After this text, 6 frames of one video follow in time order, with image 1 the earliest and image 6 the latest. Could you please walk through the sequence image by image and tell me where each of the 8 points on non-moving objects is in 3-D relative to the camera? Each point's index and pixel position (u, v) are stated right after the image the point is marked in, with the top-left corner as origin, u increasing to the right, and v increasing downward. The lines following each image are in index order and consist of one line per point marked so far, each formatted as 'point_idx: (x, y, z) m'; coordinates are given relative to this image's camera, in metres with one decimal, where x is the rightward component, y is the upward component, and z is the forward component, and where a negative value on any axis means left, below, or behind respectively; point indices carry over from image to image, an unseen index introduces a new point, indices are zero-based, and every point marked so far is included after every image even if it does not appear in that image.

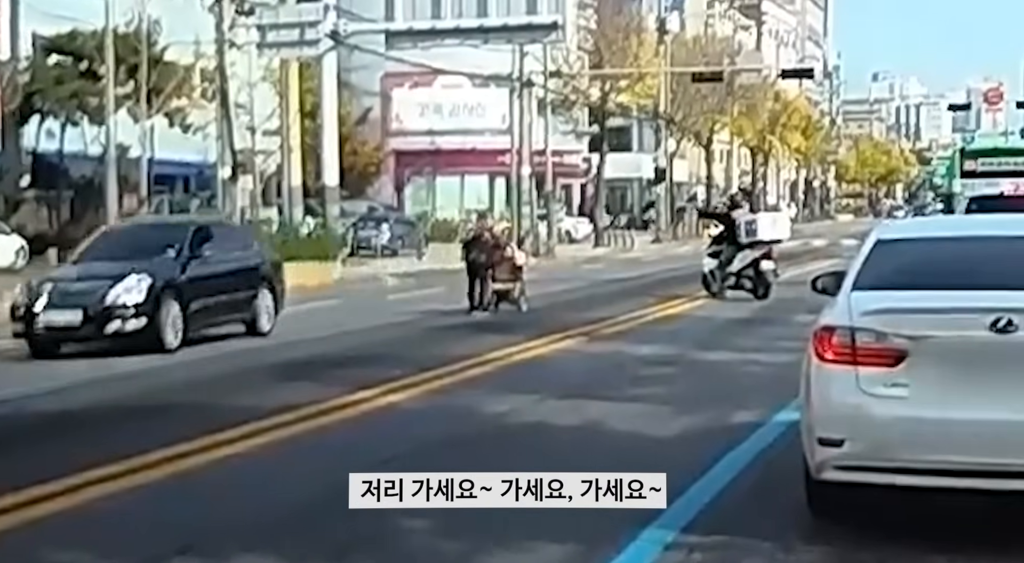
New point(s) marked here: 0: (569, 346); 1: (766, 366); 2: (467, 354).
0: (+0.9, -0.7, +19.2) m
1: (+2.6, -0.9, +16.4) m
2: (-0.3, -0.8, +19.2) m
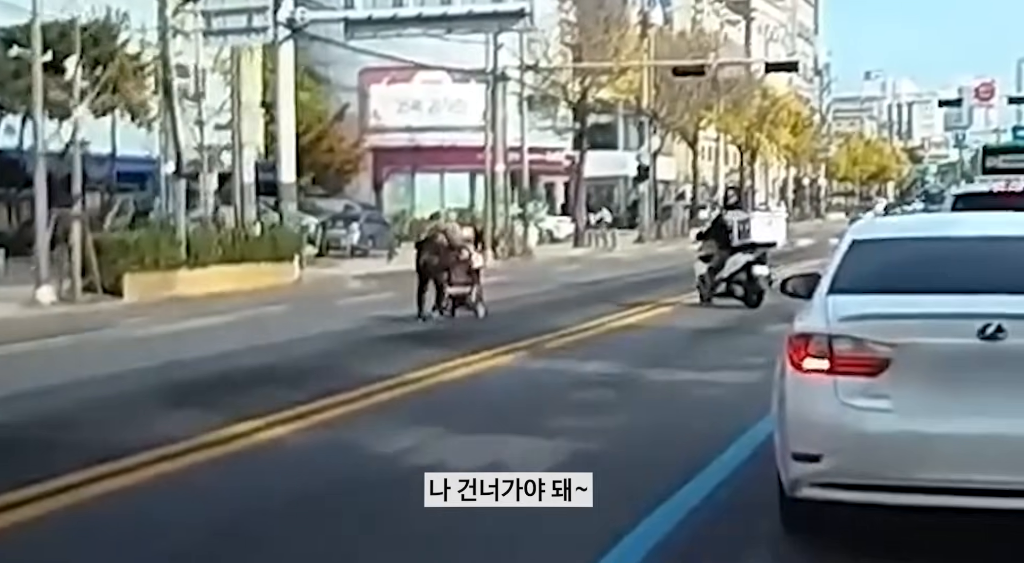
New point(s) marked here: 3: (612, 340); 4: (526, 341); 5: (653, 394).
0: (+0.2, -0.8, +17.2) m
1: (+1.9, -0.9, +14.3) m
2: (-1.0, -0.9, +17.1) m
3: (+1.2, -0.7, +19.3) m
4: (+0.1, -0.7, +19.3) m
5: (+1.2, -1.0, +13.9) m
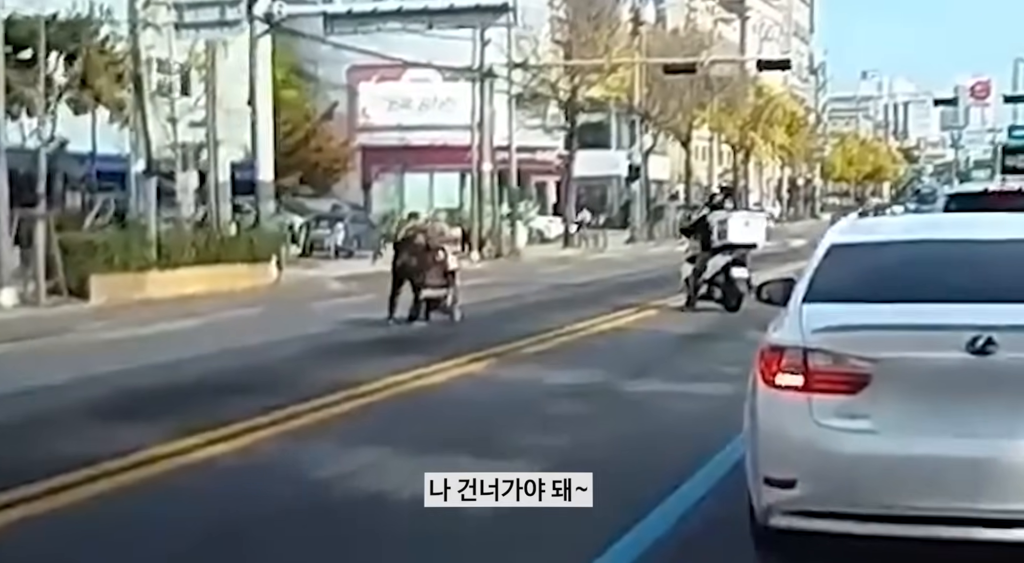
0: (-0.2, -0.9, +16.2) m
1: (+1.6, -1.0, +13.3) m
2: (-1.3, -0.9, +16.1) m
3: (+0.9, -0.7, +18.3) m
4: (-0.2, -0.8, +18.2) m
5: (+0.9, -1.0, +12.9) m
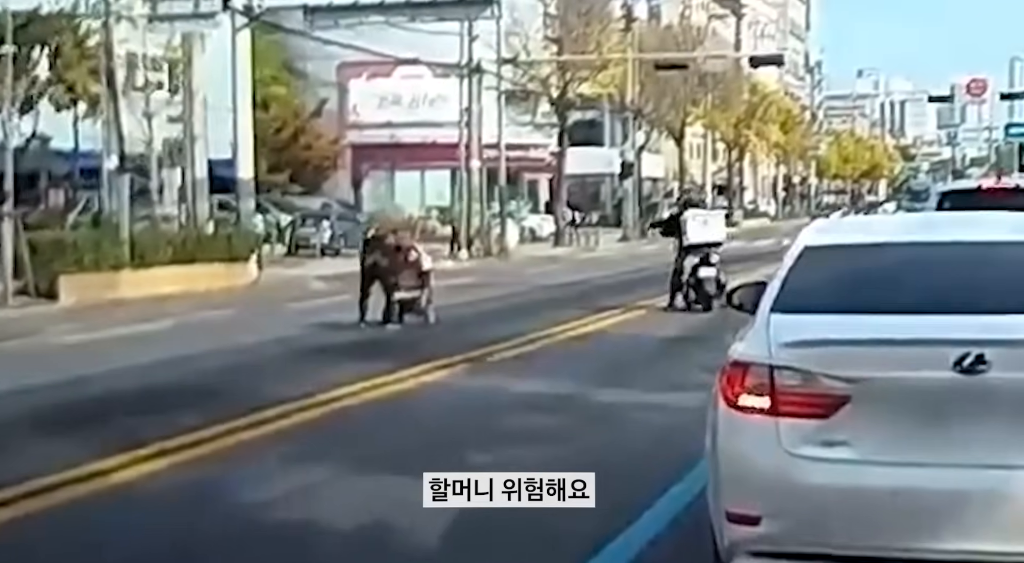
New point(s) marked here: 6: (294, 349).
0: (-0.5, -0.9, +15.3) m
1: (+1.3, -1.0, +12.5) m
2: (-1.6, -0.9, +15.2) m
3: (+0.6, -0.8, +17.4) m
4: (-0.5, -0.8, +17.4) m
5: (+0.6, -1.0, +12.1) m
6: (-2.7, -0.8, +19.4) m
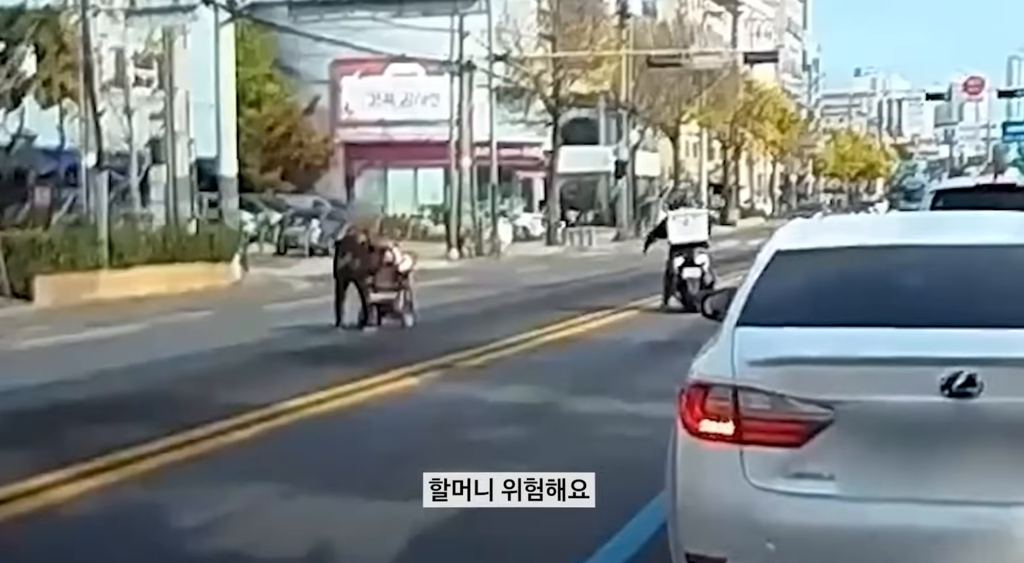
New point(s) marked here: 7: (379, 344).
0: (-0.7, -0.9, +14.7) m
1: (+1.0, -1.0, +11.8) m
2: (-1.8, -0.9, +14.6) m
3: (+0.3, -0.8, +16.8) m
4: (-0.7, -0.8, +16.8) m
5: (+0.4, -1.1, +11.4) m
6: (-2.9, -0.8, +18.8) m
7: (-1.6, -0.8, +19.9) m
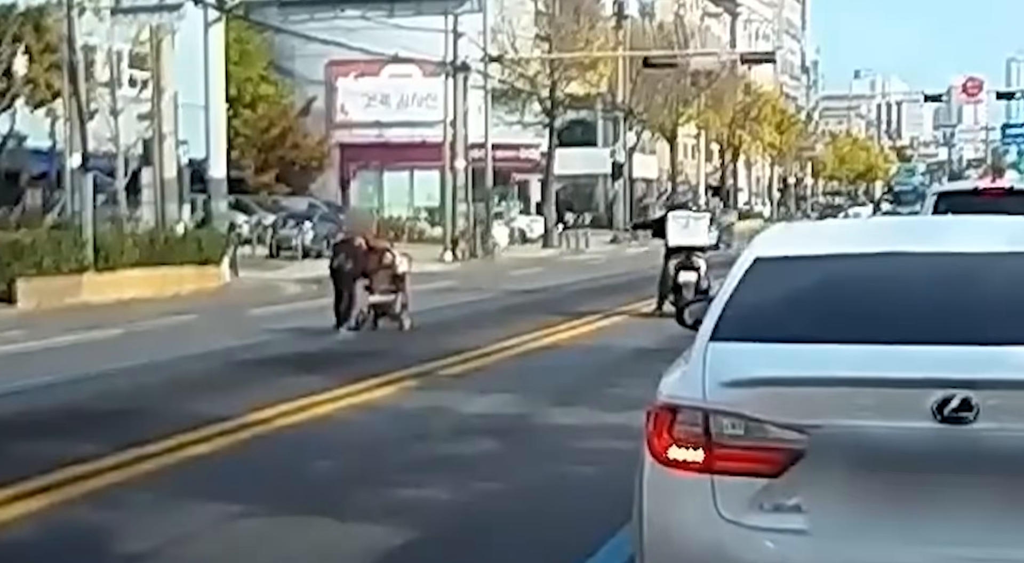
0: (-0.9, -0.9, +14.2) m
1: (+0.9, -1.1, +11.4) m
2: (-2.0, -1.0, +14.1) m
3: (+0.2, -0.8, +16.3) m
4: (-0.9, -0.8, +16.3) m
5: (+0.2, -1.1, +10.9) m
6: (-3.0, -0.9, +18.3) m
7: (-1.8, -0.8, +19.4) m
